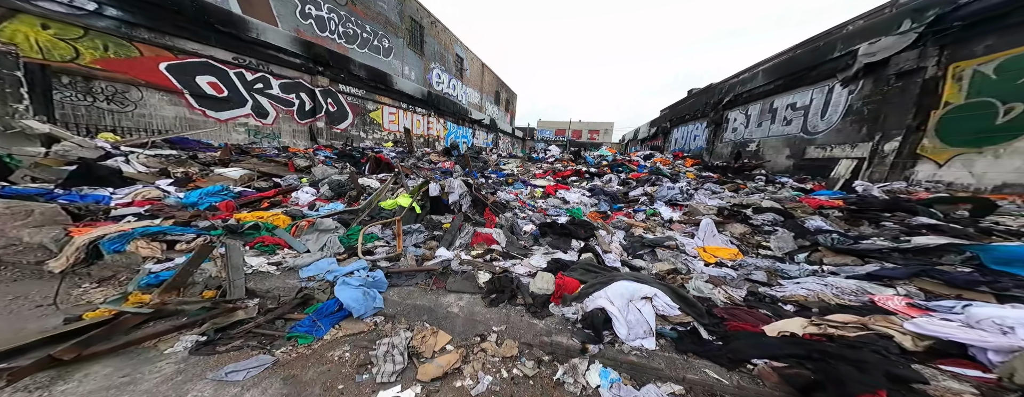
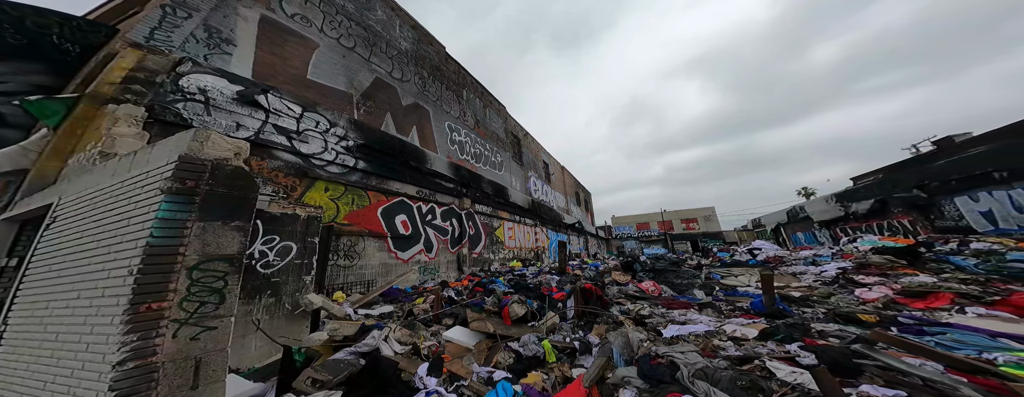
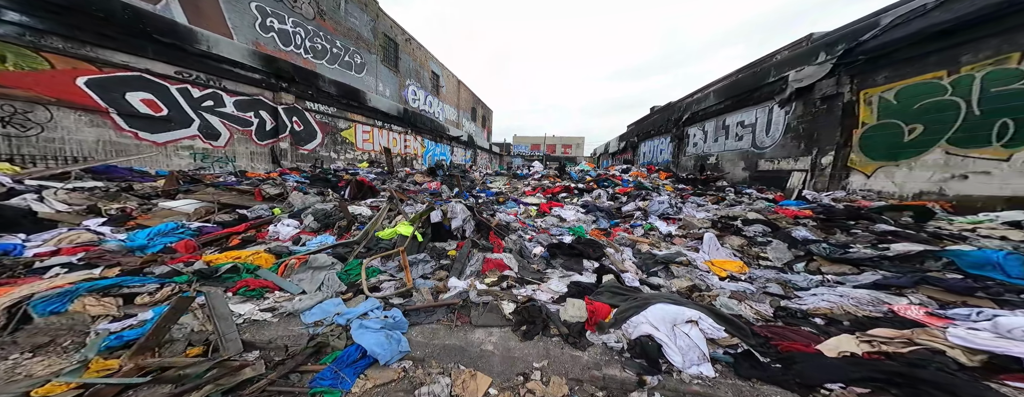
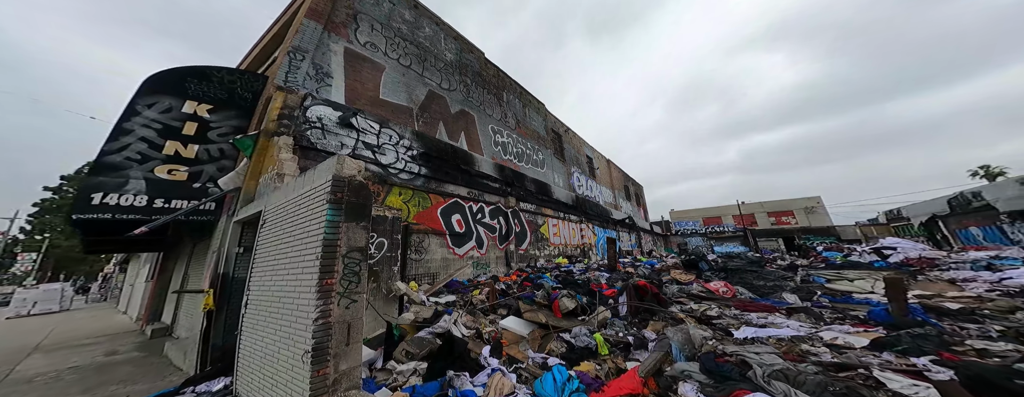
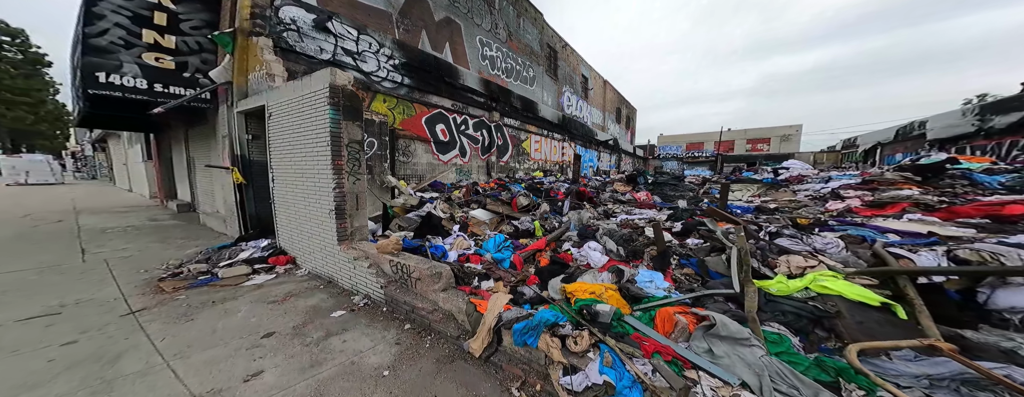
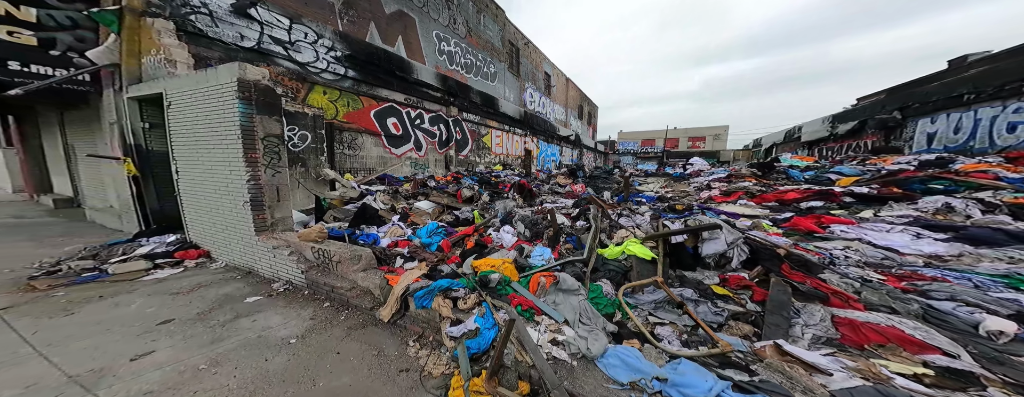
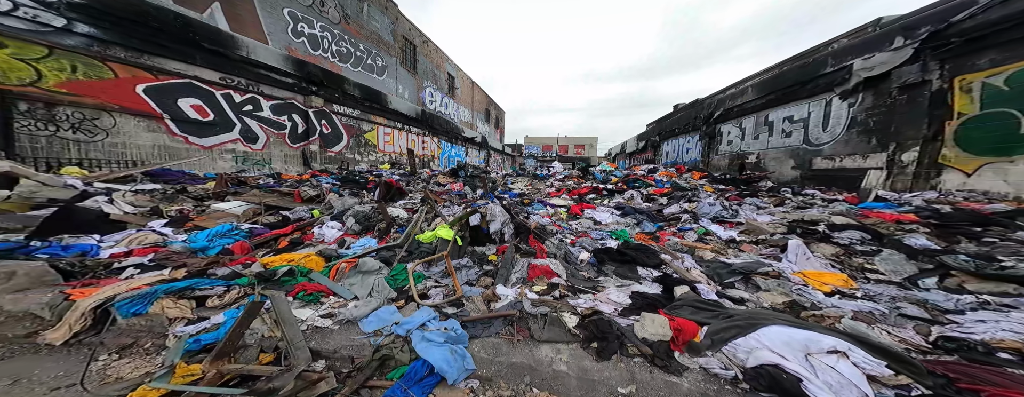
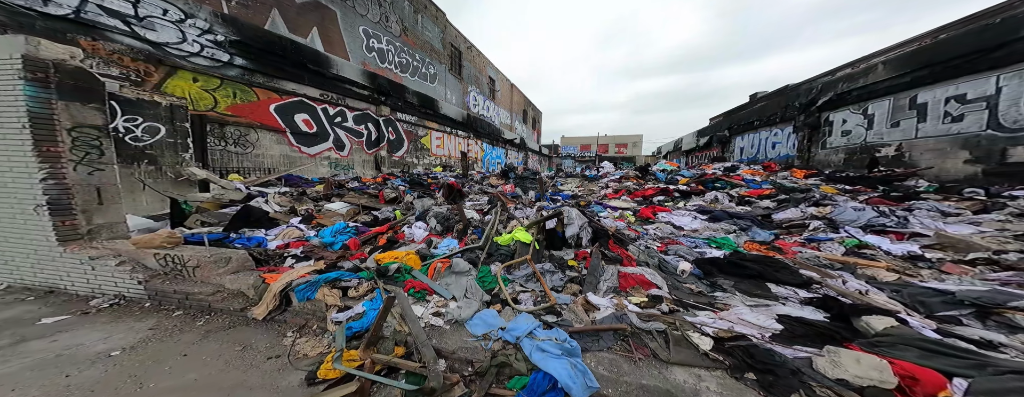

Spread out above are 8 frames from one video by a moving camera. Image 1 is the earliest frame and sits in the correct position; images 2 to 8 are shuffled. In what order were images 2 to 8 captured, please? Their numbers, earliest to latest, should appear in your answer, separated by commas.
3, 7, 8, 6, 5, 4, 2
